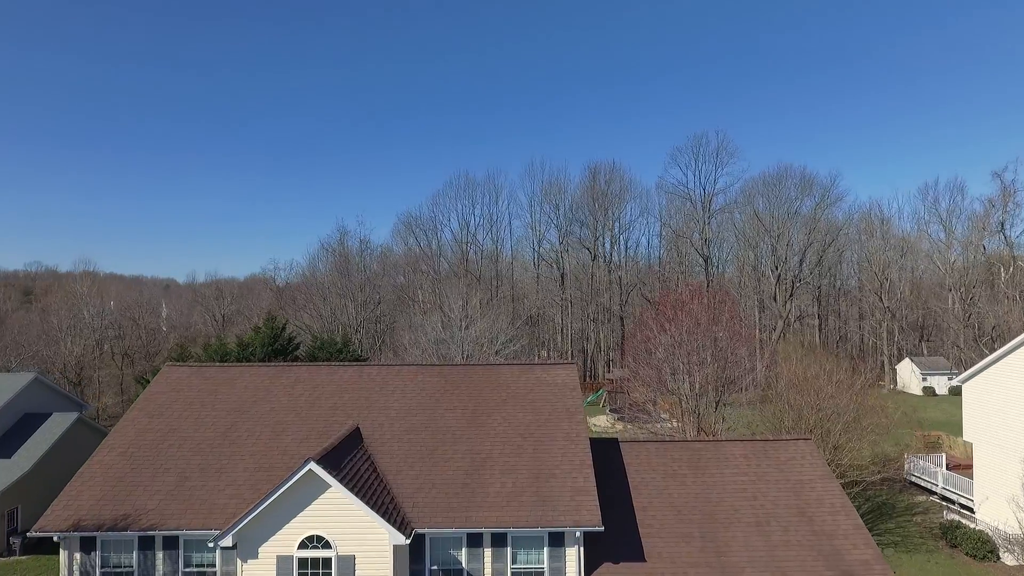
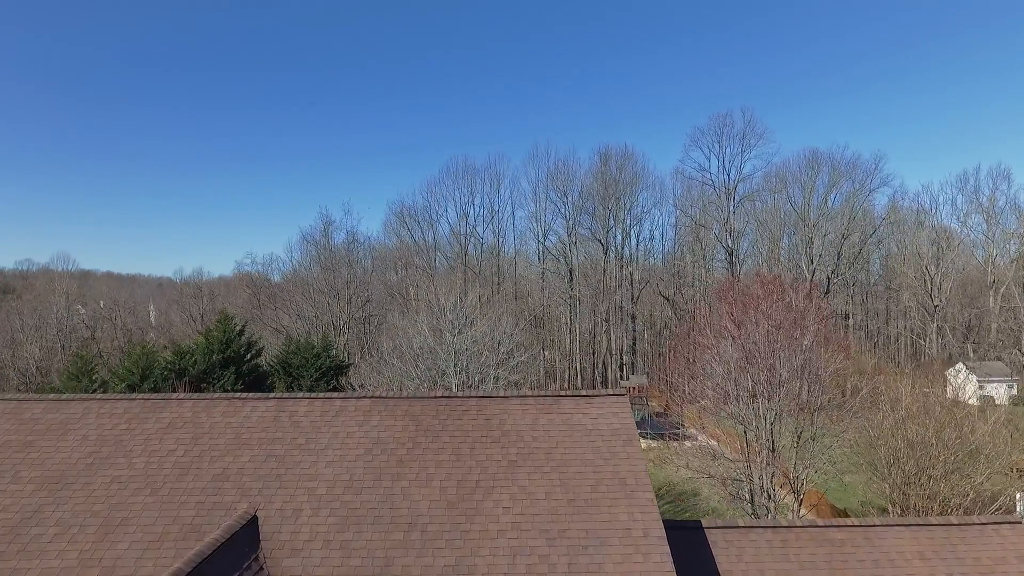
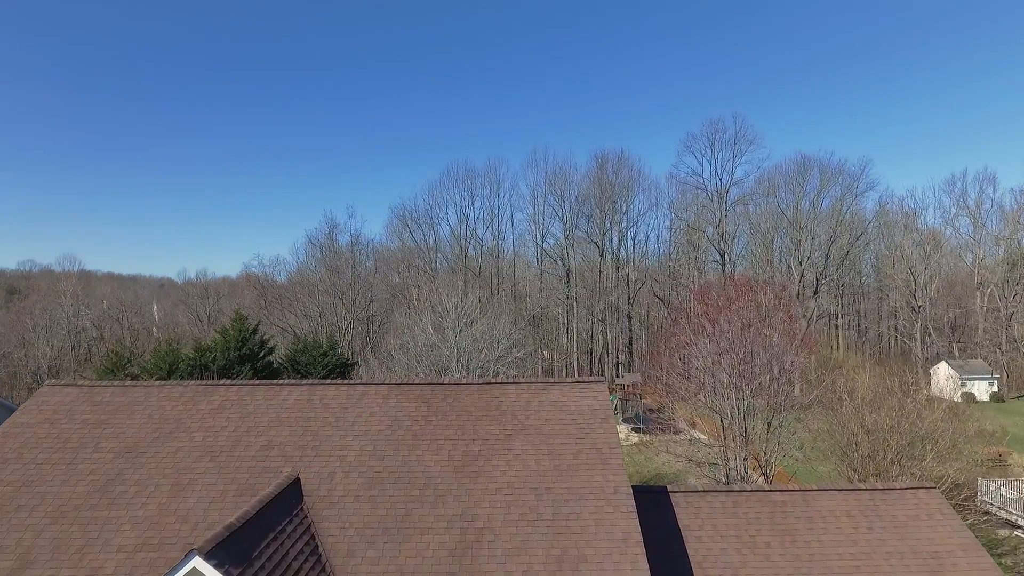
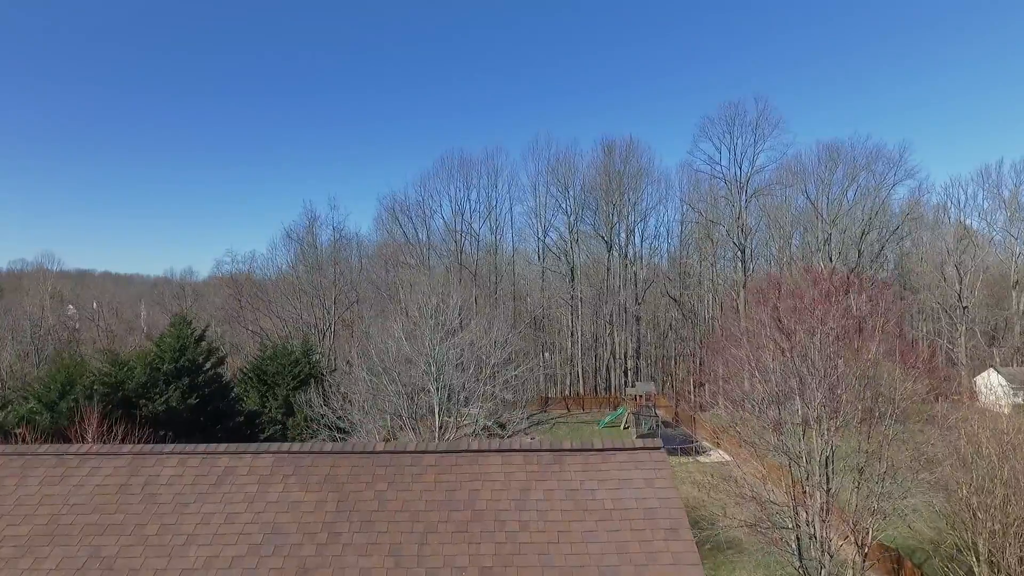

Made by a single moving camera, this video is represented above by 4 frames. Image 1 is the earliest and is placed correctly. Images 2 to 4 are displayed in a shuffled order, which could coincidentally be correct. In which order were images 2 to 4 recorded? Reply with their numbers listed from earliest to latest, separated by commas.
3, 2, 4
